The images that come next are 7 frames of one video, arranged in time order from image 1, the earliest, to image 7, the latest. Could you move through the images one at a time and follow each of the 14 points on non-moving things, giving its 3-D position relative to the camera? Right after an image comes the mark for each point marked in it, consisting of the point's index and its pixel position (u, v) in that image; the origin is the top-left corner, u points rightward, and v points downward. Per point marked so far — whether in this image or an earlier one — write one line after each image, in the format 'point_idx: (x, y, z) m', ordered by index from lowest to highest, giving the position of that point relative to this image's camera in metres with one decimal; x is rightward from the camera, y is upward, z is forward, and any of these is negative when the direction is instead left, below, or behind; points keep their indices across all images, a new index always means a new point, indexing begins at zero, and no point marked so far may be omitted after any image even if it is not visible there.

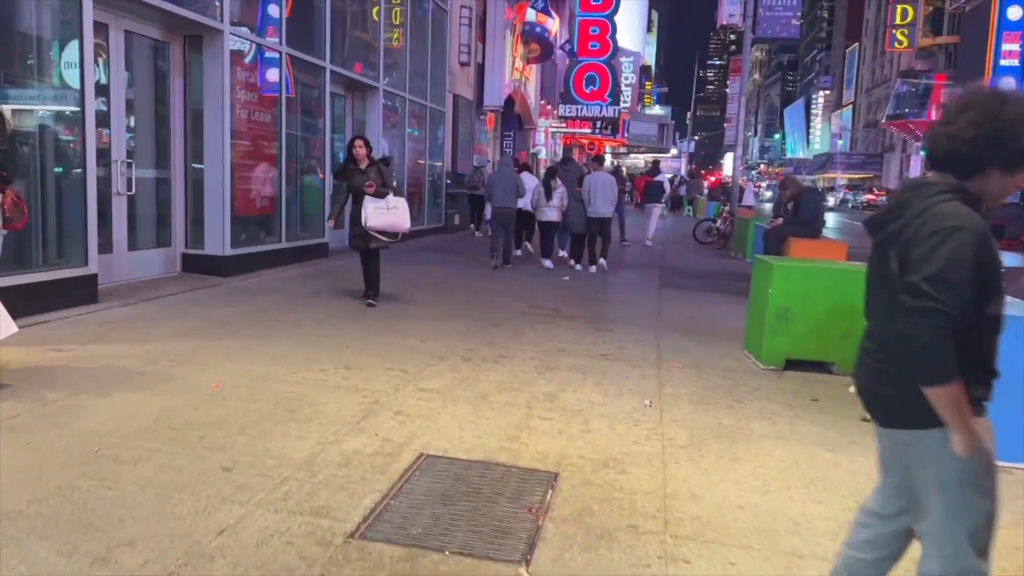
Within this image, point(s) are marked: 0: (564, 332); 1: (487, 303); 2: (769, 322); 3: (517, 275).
0: (+0.5, -0.4, +7.4) m
1: (-0.3, -0.2, +8.7) m
2: (+2.1, -0.3, +6.5) m
3: (+0.1, +0.2, +11.9) m
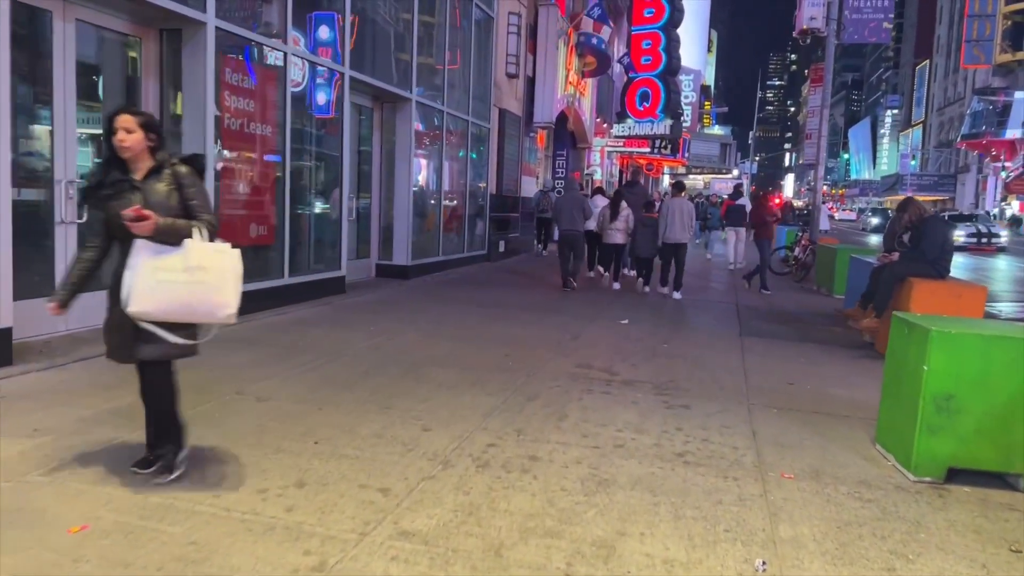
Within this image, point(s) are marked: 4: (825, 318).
0: (+0.7, -0.9, +5.5) m
1: (+0.1, -0.6, +6.9) m
2: (+2.3, -0.7, +4.5) m
3: (+0.6, -0.3, +10.0) m
4: (+4.3, -0.4, +11.1) m
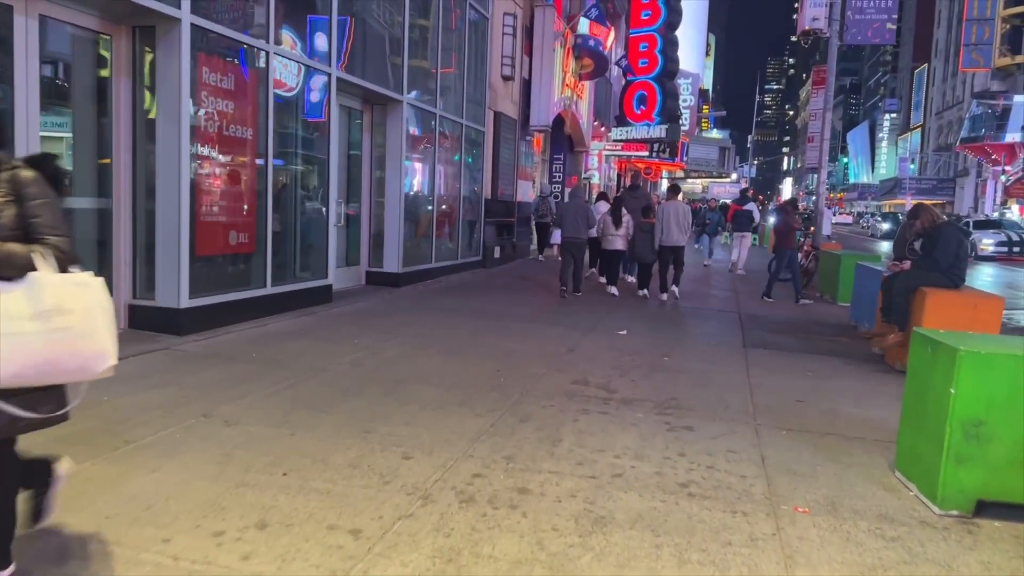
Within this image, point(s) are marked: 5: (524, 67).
0: (+0.7, -0.9, +5.1) m
1: (0.0, -0.7, +6.5) m
2: (+2.2, -0.8, +4.1) m
3: (+0.6, -0.4, +9.6) m
4: (+4.2, -0.5, +10.7) m
5: (+0.3, +5.1, +18.6) m
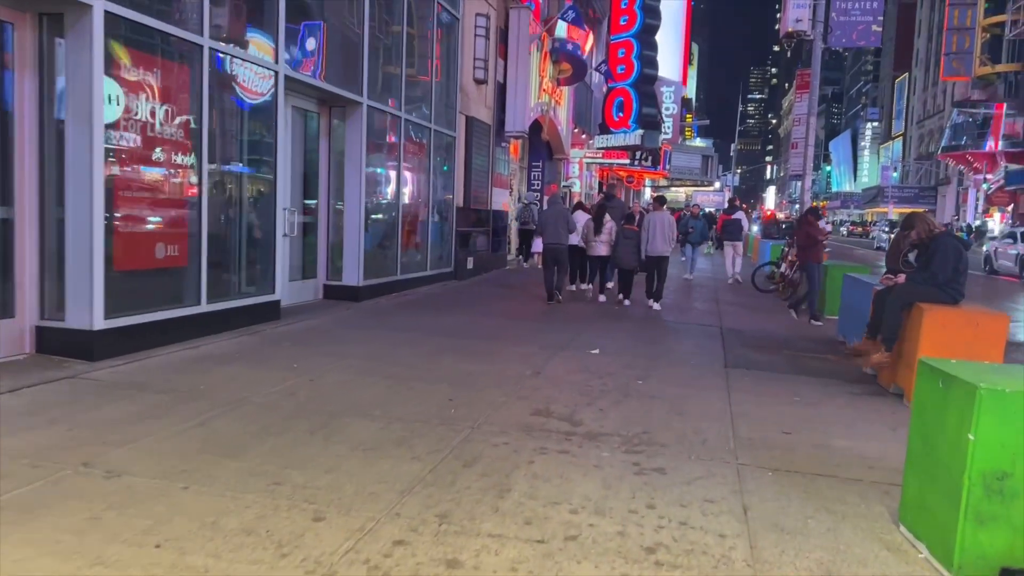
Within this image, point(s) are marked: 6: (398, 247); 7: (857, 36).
0: (+0.4, -1.1, +4.4) m
1: (-0.3, -0.9, +5.7) m
2: (+1.9, -0.9, +3.4) m
3: (+0.2, -0.6, +8.9) m
4: (+3.8, -0.7, +10.0) m
5: (-0.3, +4.8, +17.9) m
6: (-1.8, +0.7, +12.7) m
7: (+6.6, +4.8, +15.3) m
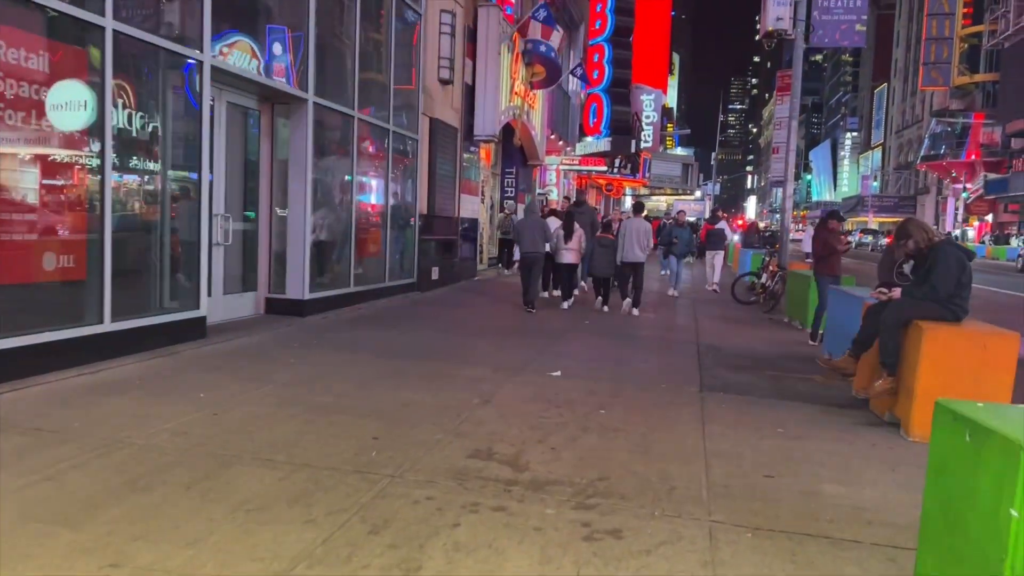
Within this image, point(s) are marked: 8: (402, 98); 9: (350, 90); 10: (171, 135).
0: (0.0, -1.2, +3.5) m
1: (-0.7, -1.0, +4.8) m
2: (+1.6, -1.0, +2.6) m
3: (-0.3, -0.7, +8.0) m
4: (+3.3, -0.9, +9.2) m
5: (-1.0, +4.6, +17.0) m
6: (-2.4, +0.5, +11.7) m
7: (+6.0, +4.6, +14.6) m
8: (-1.9, +3.3, +13.7) m
9: (-2.4, +2.9, +11.7) m
10: (-3.3, +1.5, +7.8) m
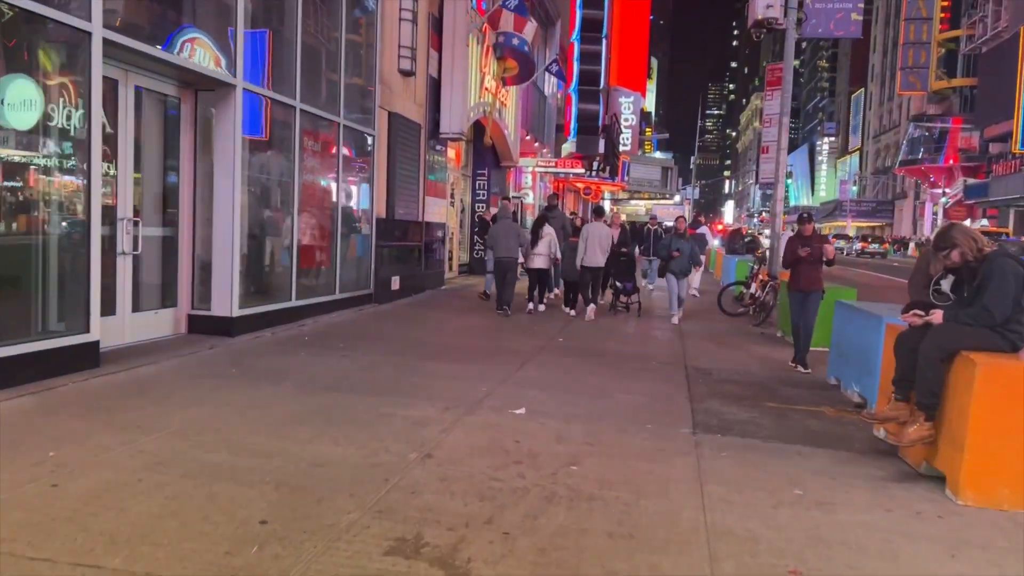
0: (-0.3, -1.3, +2.2) m
1: (-1.0, -1.1, +3.5) m
2: (+1.4, -1.1, +1.3) m
3: (-0.7, -0.9, +6.7) m
4: (+2.9, -1.0, +8.0) m
5: (-1.6, +4.4, +15.7) m
6: (-2.8, +0.3, +10.4) m
7: (+5.4, +4.4, +13.4) m
8: (-2.4, +3.1, +12.4) m
9: (-2.8, +2.7, +10.3) m
10: (-3.7, +1.3, +6.5) m
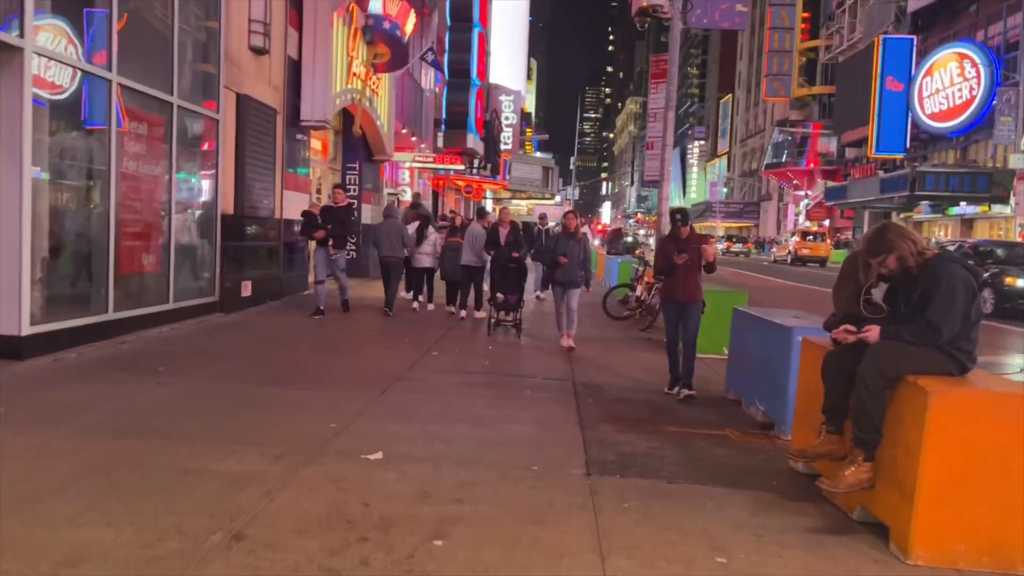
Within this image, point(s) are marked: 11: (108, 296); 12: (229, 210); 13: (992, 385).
0: (-0.6, -1.4, +0.9) m
1: (-1.5, -1.2, +2.1) m
2: (+1.2, -1.2, +0.3) m
3: (-1.6, -1.0, +5.3) m
4: (+1.7, -1.1, +7.1) m
5: (-3.9, +4.3, +14.1) m
6: (-4.3, +0.2, +8.7) m
7: (+3.3, +4.4, +12.9) m
8: (-4.2, +3.0, +10.7) m
9: (-4.3, +2.6, +8.6) m
10: (-4.6, +1.2, +4.7) m
11: (-4.3, -0.1, +8.6) m
12: (-4.1, +1.1, +11.7) m
13: (+2.5, -0.5, +4.1) m
